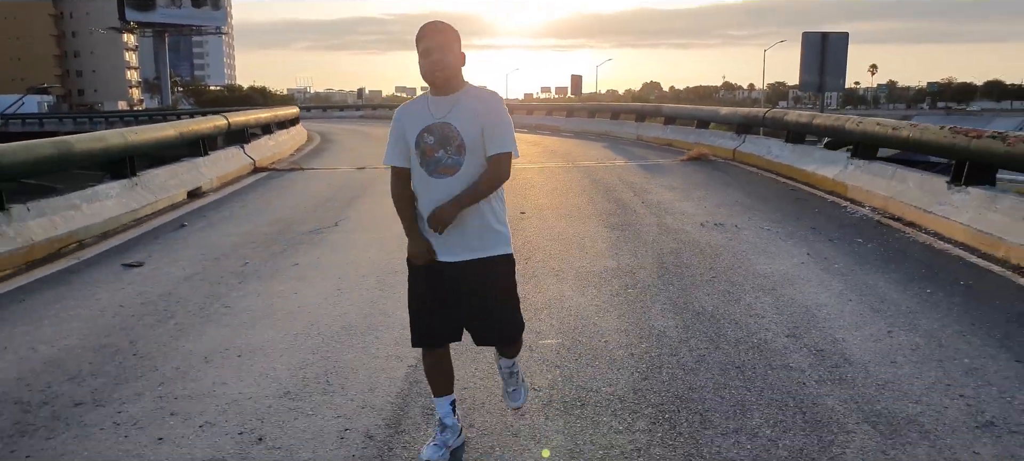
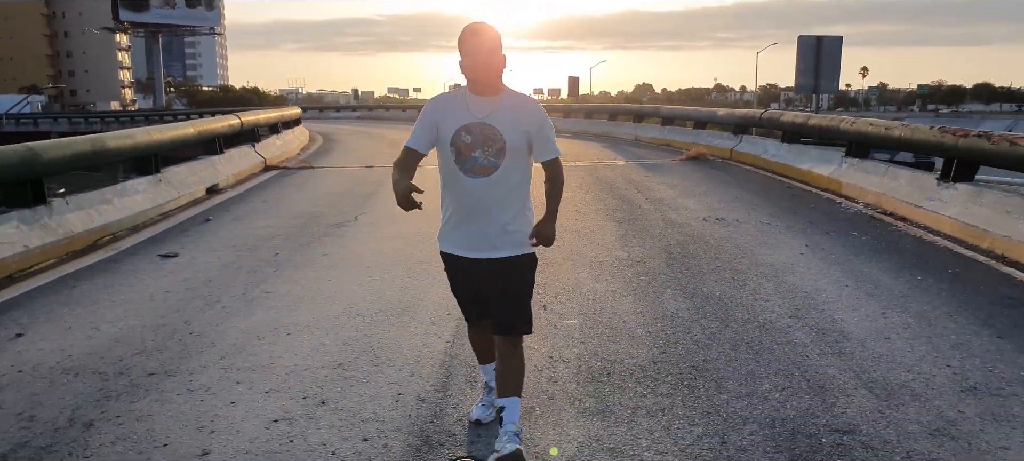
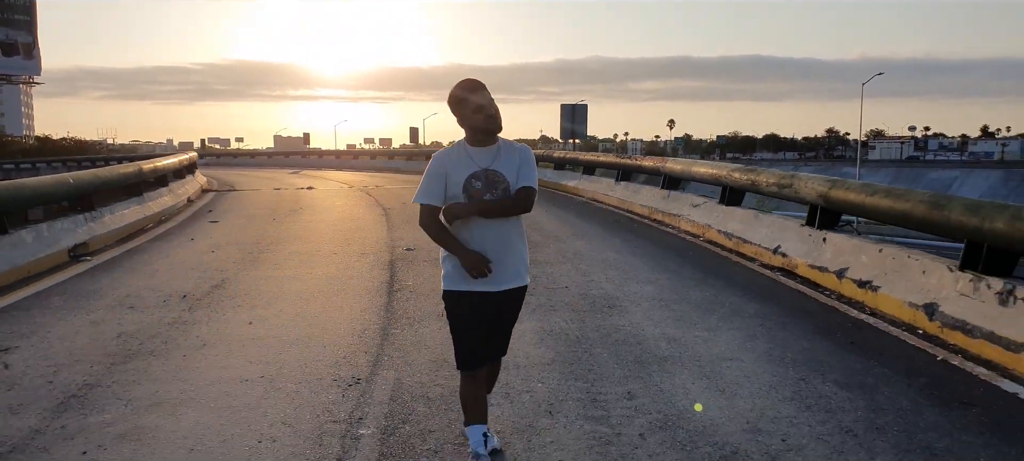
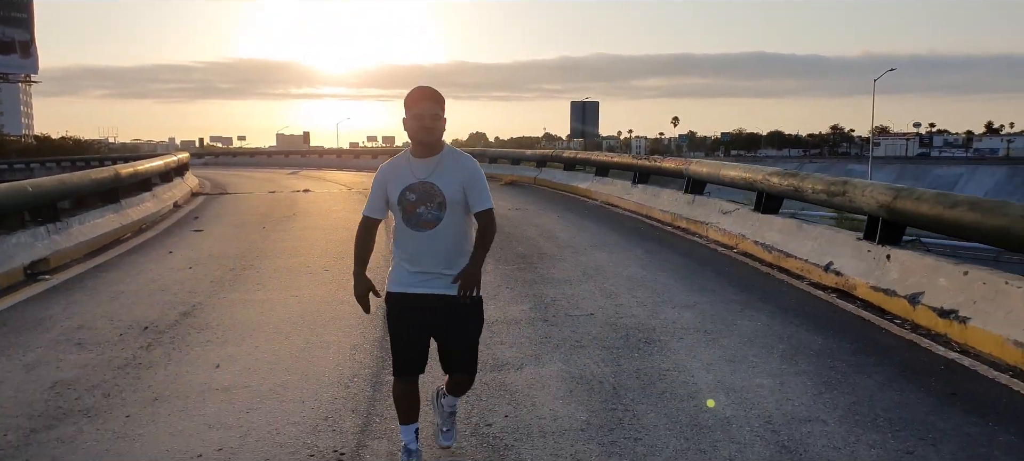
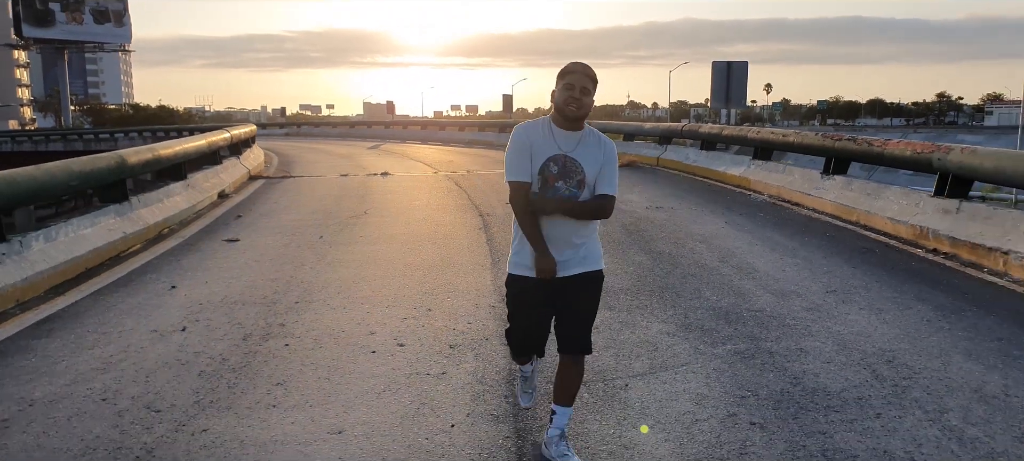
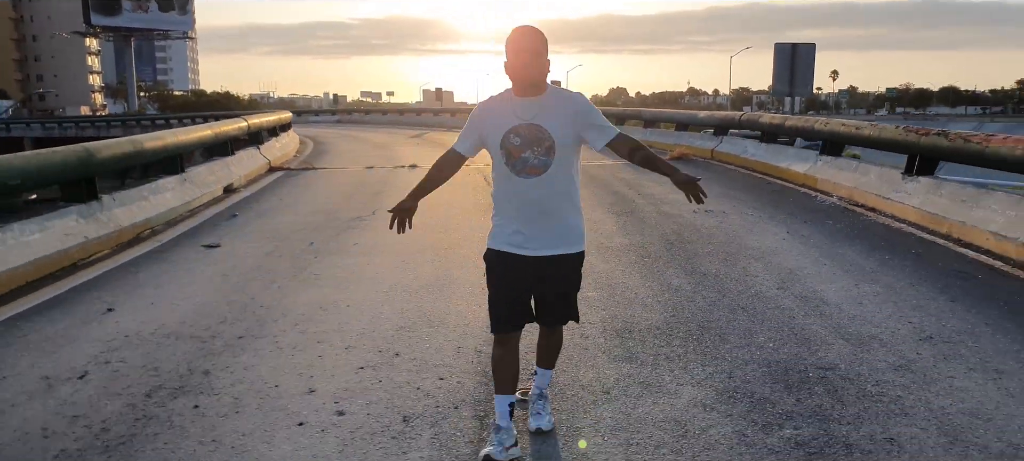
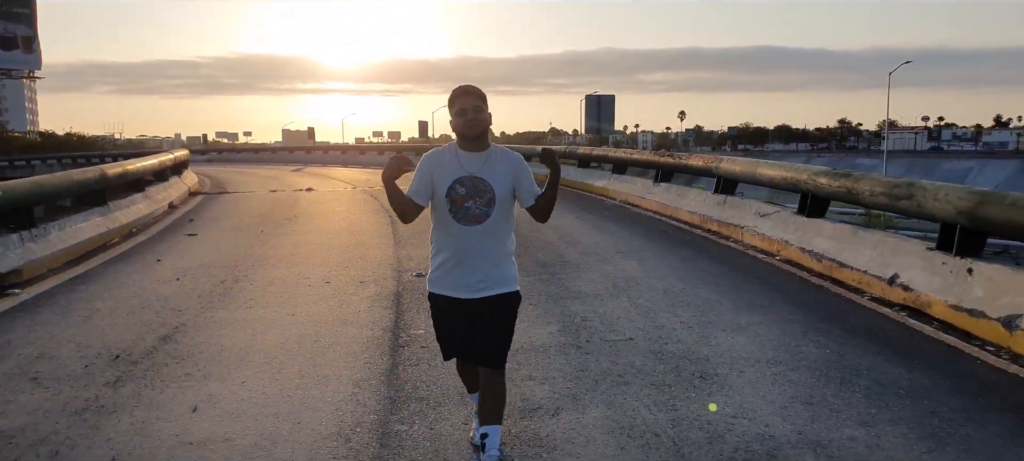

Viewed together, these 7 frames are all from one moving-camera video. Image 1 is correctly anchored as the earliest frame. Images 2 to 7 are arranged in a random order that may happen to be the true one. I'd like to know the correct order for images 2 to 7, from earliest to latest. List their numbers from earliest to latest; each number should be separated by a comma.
2, 6, 5, 7, 4, 3
